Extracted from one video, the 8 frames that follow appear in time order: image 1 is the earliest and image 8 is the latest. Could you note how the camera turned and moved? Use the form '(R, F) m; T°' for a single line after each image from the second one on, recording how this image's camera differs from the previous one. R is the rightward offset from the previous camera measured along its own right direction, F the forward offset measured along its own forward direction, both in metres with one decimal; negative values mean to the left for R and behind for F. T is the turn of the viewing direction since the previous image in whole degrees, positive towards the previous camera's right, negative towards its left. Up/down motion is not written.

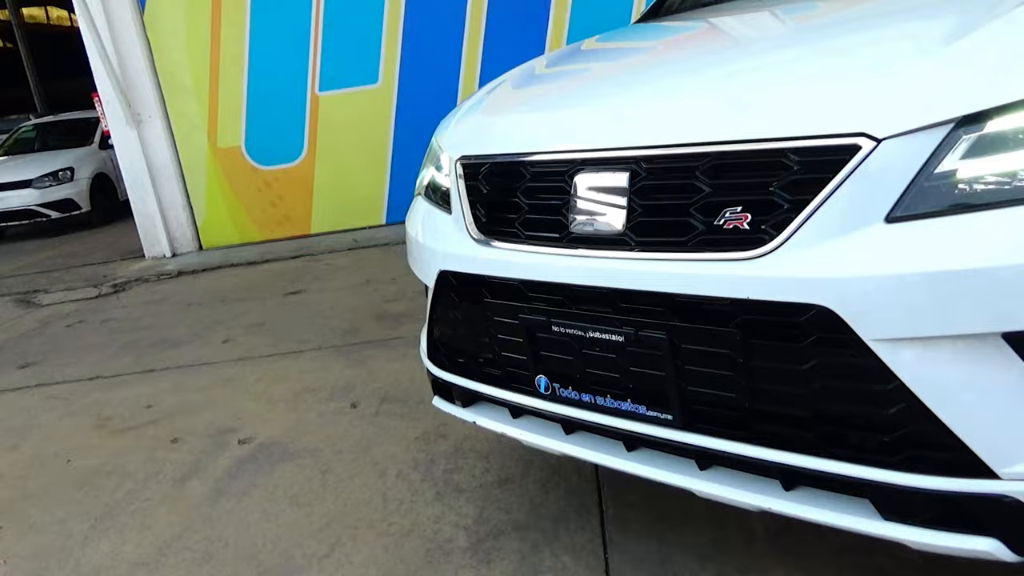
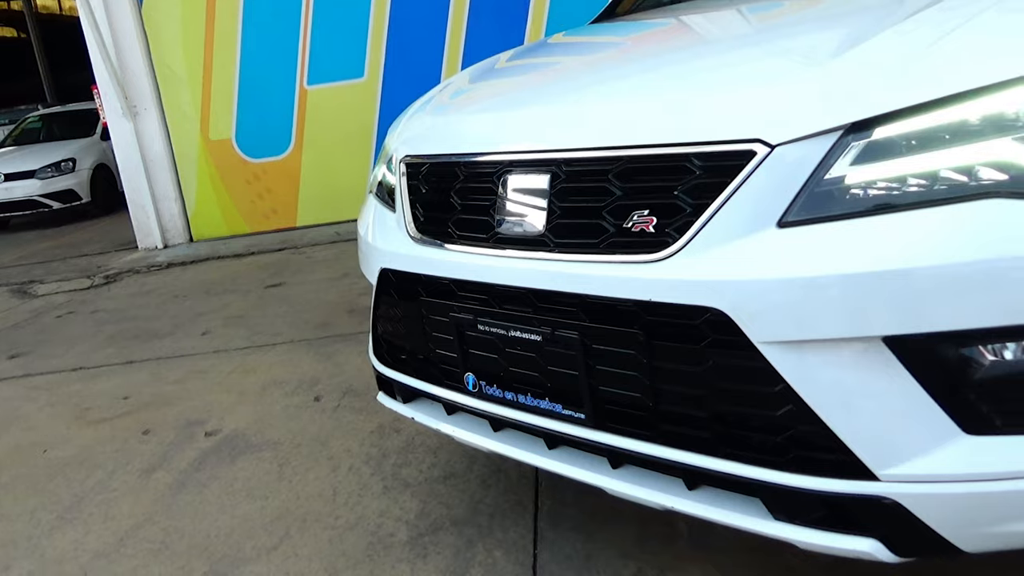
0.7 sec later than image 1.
(+0.2, 0.0) m; -1°
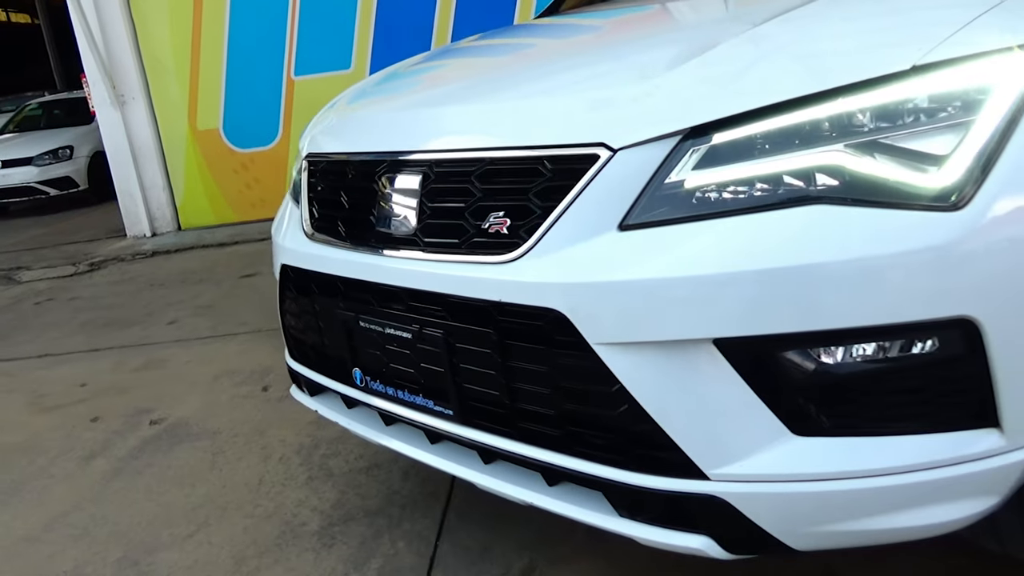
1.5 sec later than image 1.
(+0.2, 0.0) m; -1°
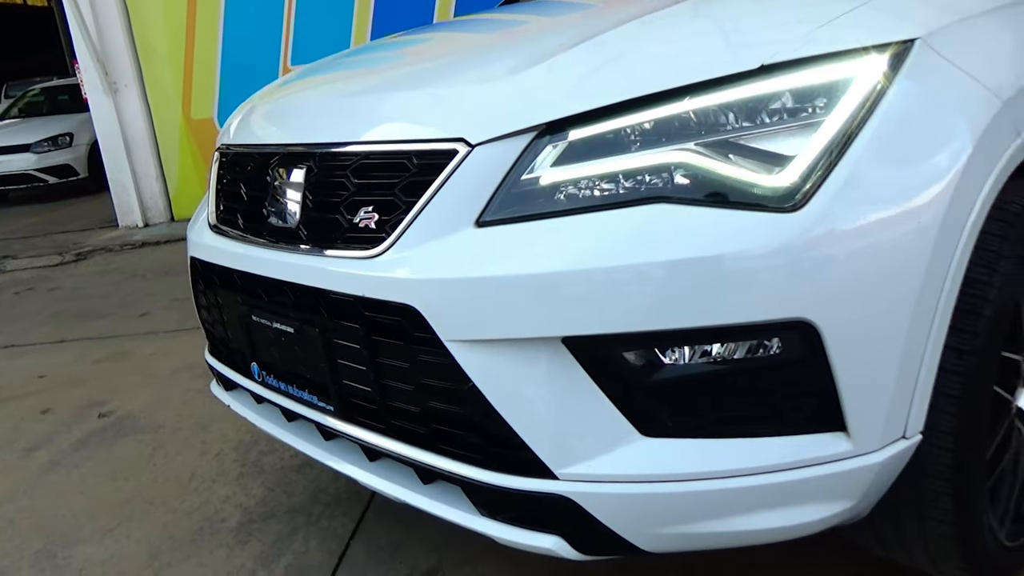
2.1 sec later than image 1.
(+0.2, 0.0) m; -1°
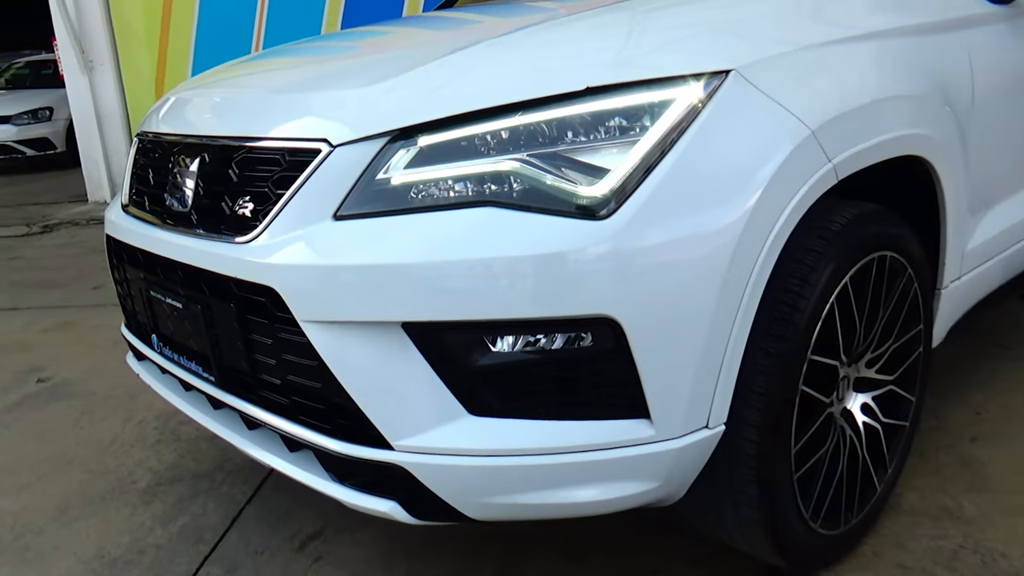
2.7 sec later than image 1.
(+0.2, -0.1) m; +1°
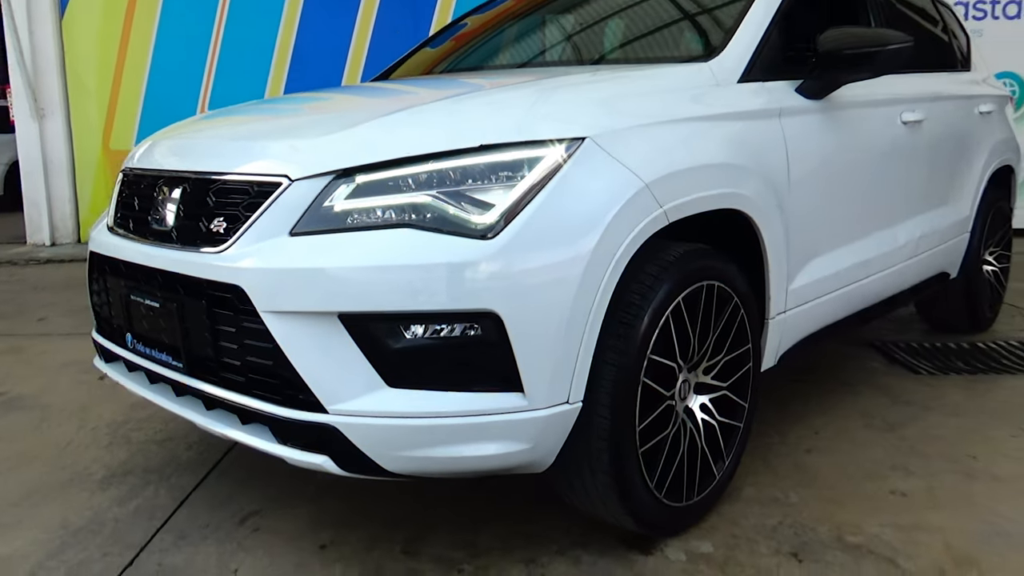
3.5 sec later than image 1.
(+0.1, -0.5) m; +4°
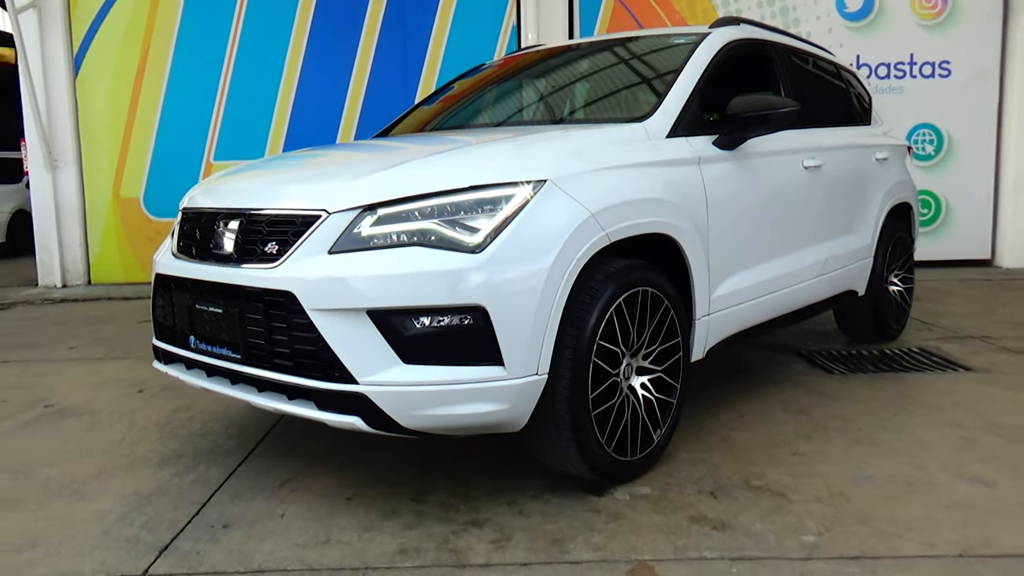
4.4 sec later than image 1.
(0.0, -0.7) m; +2°
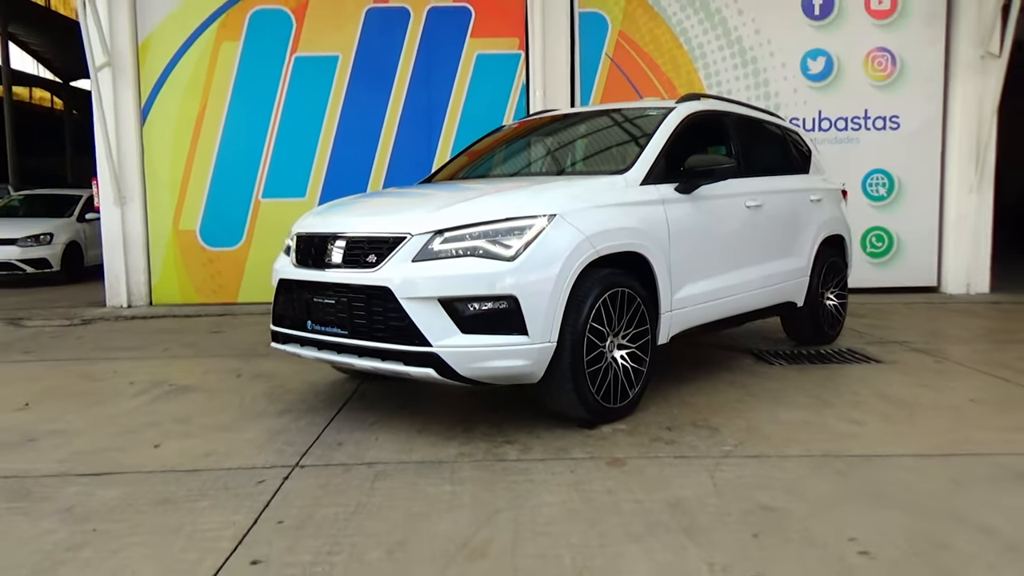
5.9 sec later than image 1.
(-0.1, -1.3) m; 0°
